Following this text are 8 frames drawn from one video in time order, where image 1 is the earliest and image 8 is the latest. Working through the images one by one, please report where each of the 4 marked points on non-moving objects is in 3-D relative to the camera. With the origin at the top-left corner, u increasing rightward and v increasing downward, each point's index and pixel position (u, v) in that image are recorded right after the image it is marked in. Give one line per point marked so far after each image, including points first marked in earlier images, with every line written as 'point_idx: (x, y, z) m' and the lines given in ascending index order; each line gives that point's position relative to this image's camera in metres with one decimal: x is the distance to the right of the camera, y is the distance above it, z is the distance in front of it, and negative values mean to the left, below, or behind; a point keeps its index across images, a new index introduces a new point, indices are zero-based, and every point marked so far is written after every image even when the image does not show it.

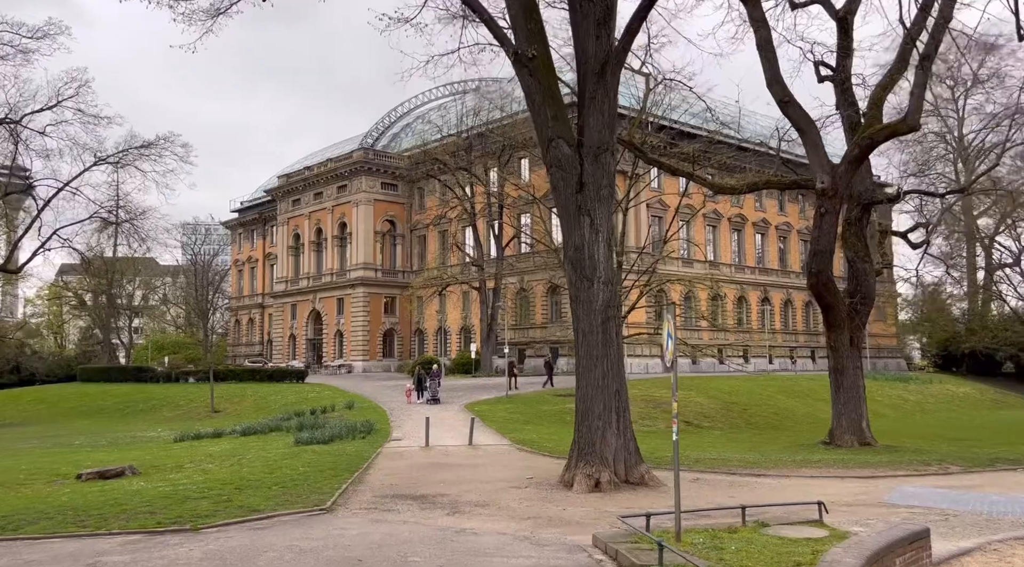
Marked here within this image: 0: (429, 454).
0: (-1.8, -3.6, +18.1) m
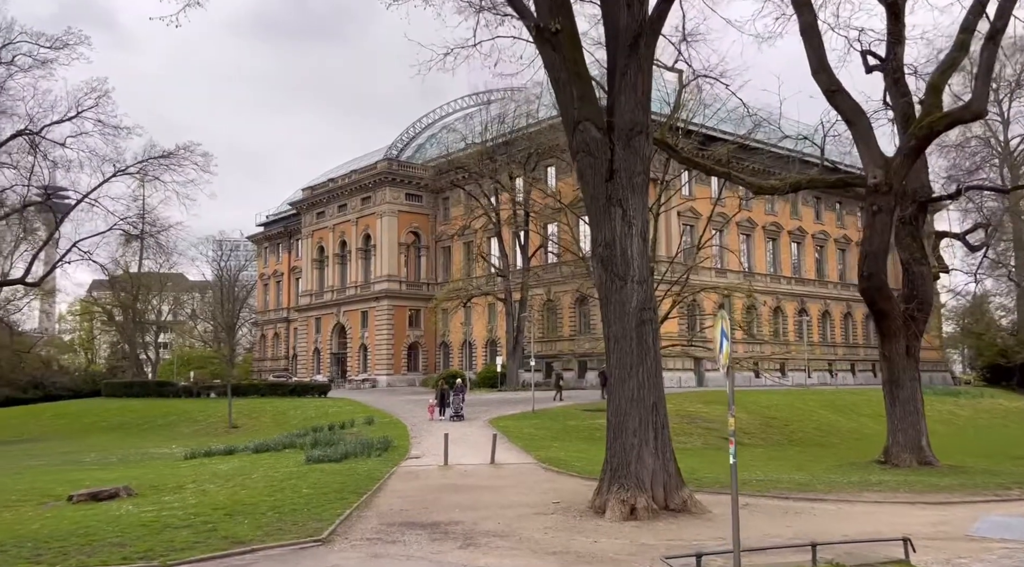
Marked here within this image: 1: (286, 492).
0: (-1.3, -3.7, +16.7) m
1: (-3.6, -3.4, +13.8) m
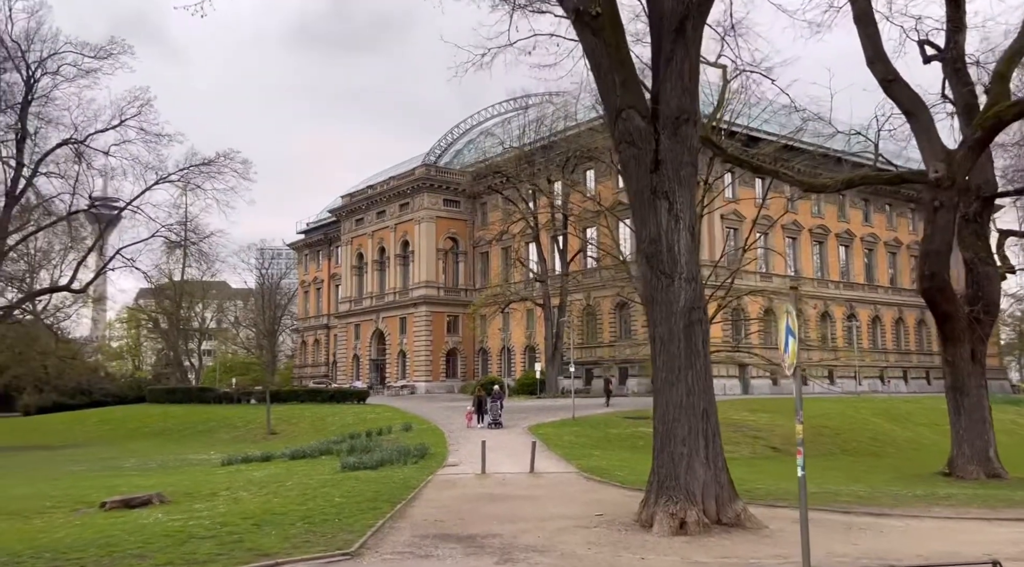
0: (-0.5, -3.7, +16.1) m
1: (-3.0, -3.4, +13.3) m
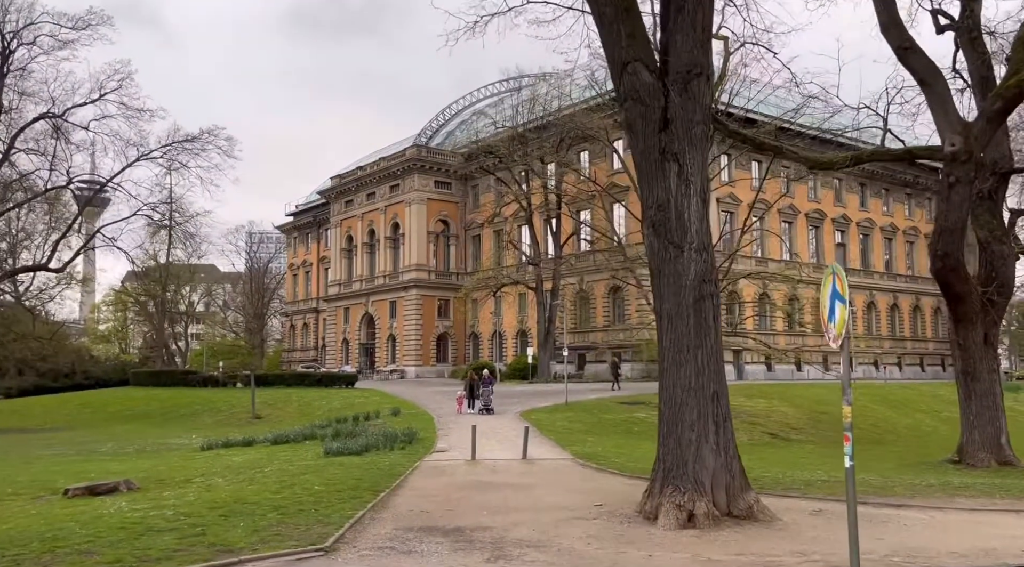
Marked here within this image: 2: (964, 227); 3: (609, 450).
0: (-0.7, -3.3, +15.2) m
1: (-3.1, -3.0, +12.4) m
2: (+8.8, +1.1, +16.7) m
3: (+2.2, -3.8, +19.6) m
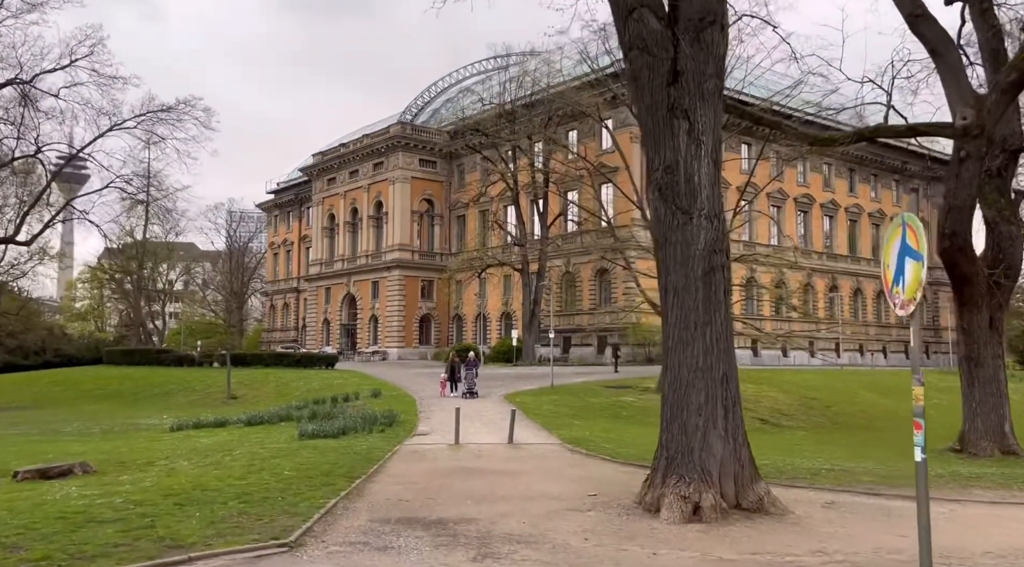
0: (-0.9, -2.9, +14.3) m
1: (-3.3, -2.6, +11.5) m
2: (+8.6, +1.5, +15.9) m
3: (+1.9, -3.3, +18.7) m
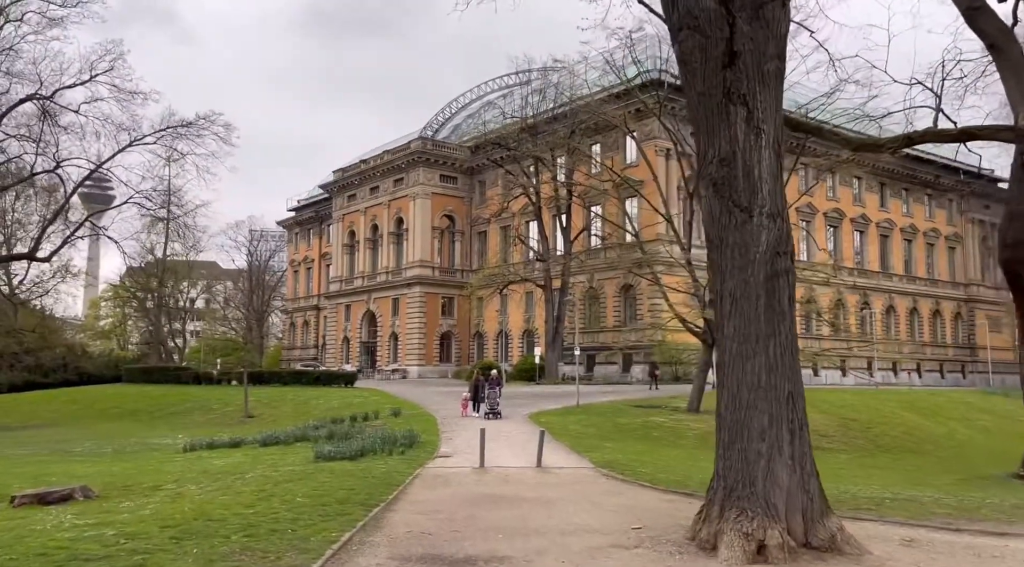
0: (-0.4, -3.0, +13.3) m
1: (-2.9, -2.7, +10.5) m
2: (+9.1, +1.3, +14.8) m
3: (+2.4, -3.6, +17.7) m
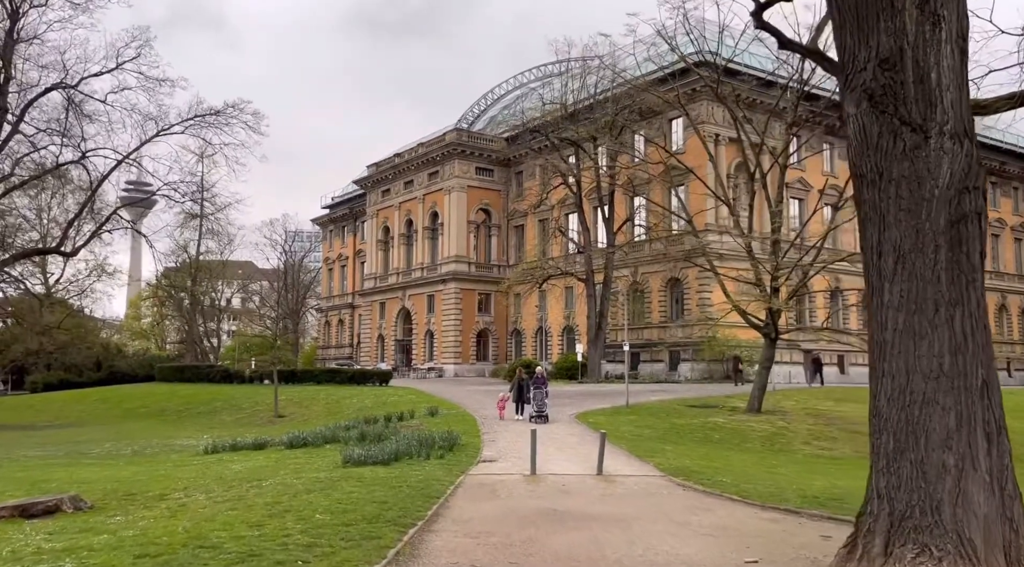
0: (+0.3, -2.7, +11.3) m
1: (-2.3, -2.4, +8.6) m
2: (+9.9, +1.6, +12.3) m
3: (+3.4, -3.3, +15.5) m
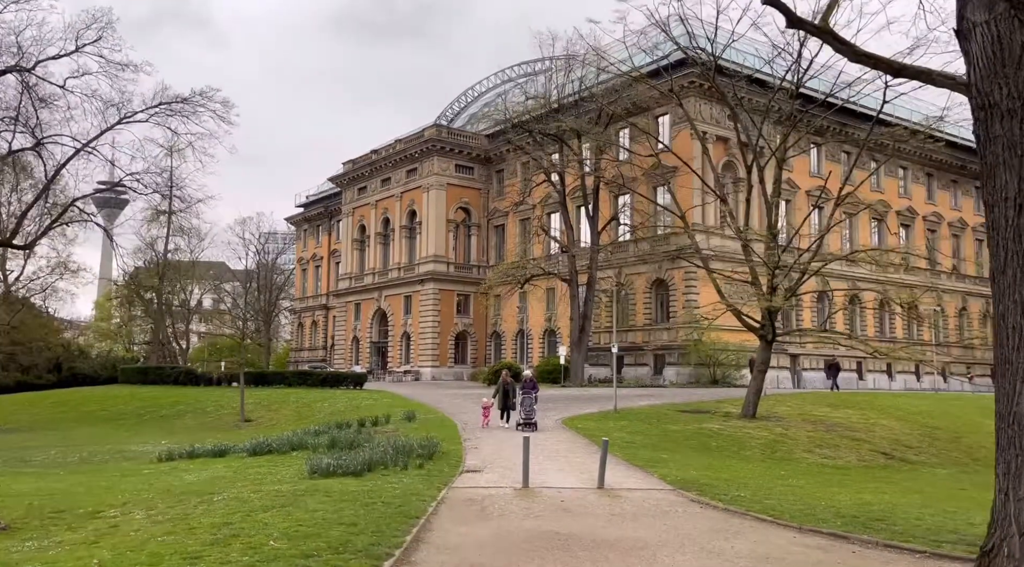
0: (+0.2, -2.5, +9.7) m
1: (-2.3, -2.2, +7.0) m
2: (+9.8, +1.7, +11.1) m
3: (+3.2, -3.1, +14.0) m
